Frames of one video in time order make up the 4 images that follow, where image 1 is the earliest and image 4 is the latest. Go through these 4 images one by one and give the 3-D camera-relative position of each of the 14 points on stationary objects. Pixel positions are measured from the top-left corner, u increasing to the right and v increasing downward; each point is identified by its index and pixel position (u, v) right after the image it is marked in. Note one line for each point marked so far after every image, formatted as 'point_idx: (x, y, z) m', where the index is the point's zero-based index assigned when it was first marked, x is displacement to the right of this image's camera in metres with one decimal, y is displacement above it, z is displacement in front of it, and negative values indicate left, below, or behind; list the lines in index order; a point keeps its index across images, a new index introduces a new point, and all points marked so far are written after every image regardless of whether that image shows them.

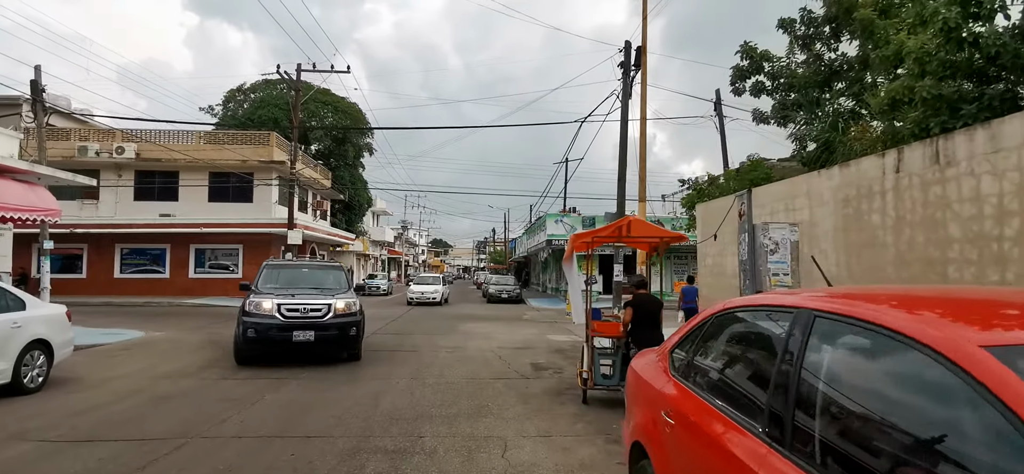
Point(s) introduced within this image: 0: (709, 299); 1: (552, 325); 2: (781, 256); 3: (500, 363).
0: (+4.7, -1.5, +13.1) m
1: (+1.4, -3.1, +19.7) m
2: (+3.3, -0.2, +6.7) m
3: (-0.2, -2.5, +11.0) m
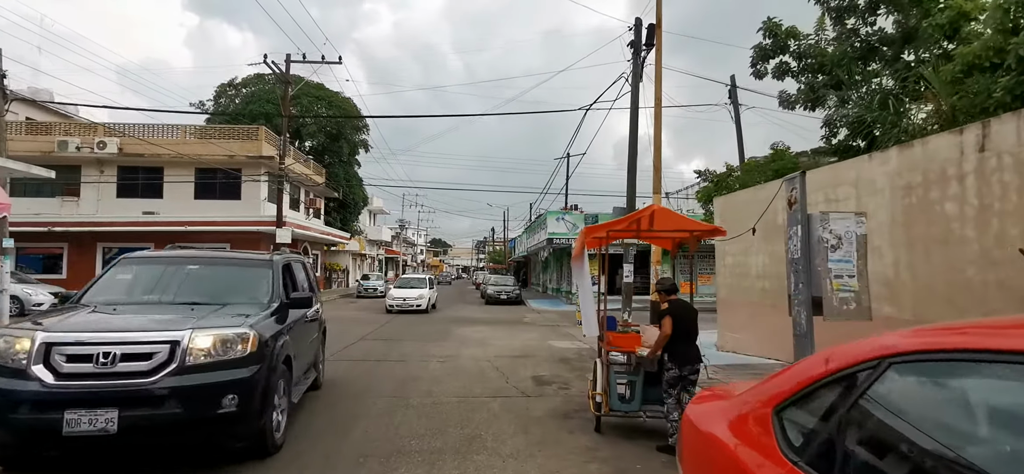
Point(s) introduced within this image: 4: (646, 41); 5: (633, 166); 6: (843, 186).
0: (+4.6, -1.4, +11.8) m
1: (+1.4, -3.1, +18.4) m
2: (+3.2, -0.2, +5.4) m
3: (-0.3, -2.5, +9.7) m
4: (+3.2, +4.7, +13.3) m
5: (+2.8, +1.6, +12.9) m
6: (+4.9, +0.8, +8.1) m
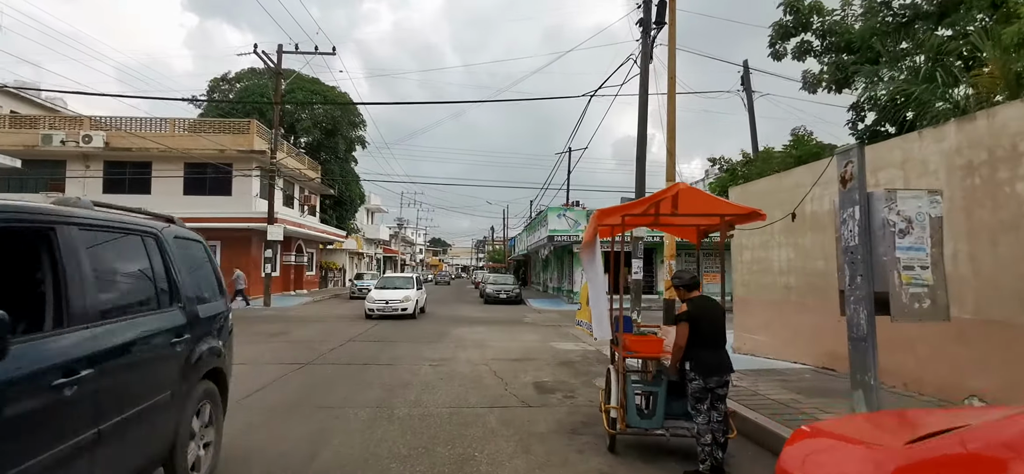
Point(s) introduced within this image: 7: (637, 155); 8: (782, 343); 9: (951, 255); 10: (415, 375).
0: (+4.6, -1.3, +10.8) m
1: (+1.4, -2.9, +17.5) m
2: (+3.2, 0.0, +4.4) m
3: (-0.3, -2.3, +8.8) m
4: (+3.2, +4.8, +12.4) m
5: (+2.8, +1.8, +12.0) m
6: (+4.9, +0.9, +7.2) m
7: (+2.7, +1.8, +12.0) m
8: (+4.7, -1.9, +9.7) m
9: (+5.0, -0.2, +6.3) m
10: (-1.7, -2.4, +9.6) m
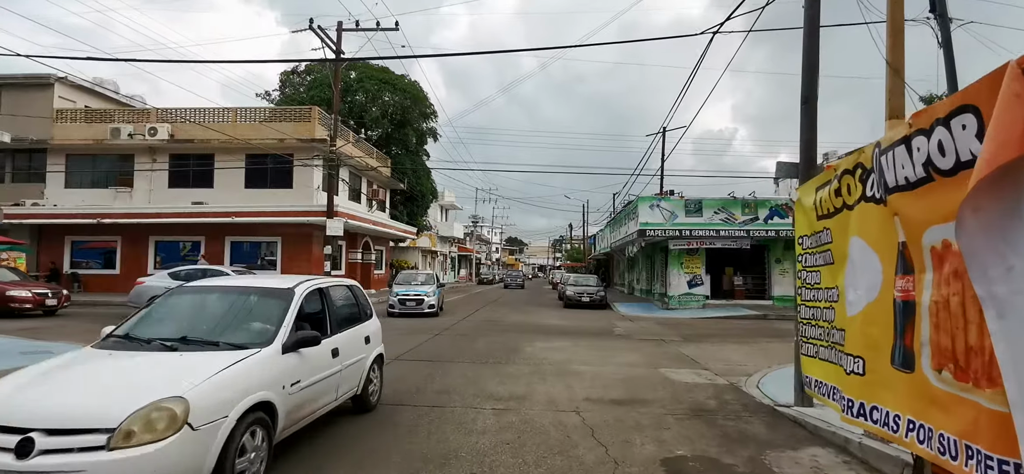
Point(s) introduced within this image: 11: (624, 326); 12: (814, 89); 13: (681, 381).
0: (+5.9, -1.0, +6.5) m
1: (+3.6, -2.7, +13.6) m
2: (+3.7, +0.2, +0.4) m
3: (+0.8, -2.1, +5.2) m
4: (+4.7, +5.1, +8.2) m
5: (+4.3, +2.0, +7.9) m
6: (+5.7, +1.1, +2.9) m
7: (+4.2, +2.0, +8.0) m
8: (+5.9, -1.6, +5.4) m
9: (+5.6, 0.0, +2.0) m
10: (-0.5, -2.2, +6.2) m
11: (+3.7, -2.9, +18.1) m
12: (+4.3, +2.1, +8.0) m
13: (+2.9, -2.4, +9.4) m
